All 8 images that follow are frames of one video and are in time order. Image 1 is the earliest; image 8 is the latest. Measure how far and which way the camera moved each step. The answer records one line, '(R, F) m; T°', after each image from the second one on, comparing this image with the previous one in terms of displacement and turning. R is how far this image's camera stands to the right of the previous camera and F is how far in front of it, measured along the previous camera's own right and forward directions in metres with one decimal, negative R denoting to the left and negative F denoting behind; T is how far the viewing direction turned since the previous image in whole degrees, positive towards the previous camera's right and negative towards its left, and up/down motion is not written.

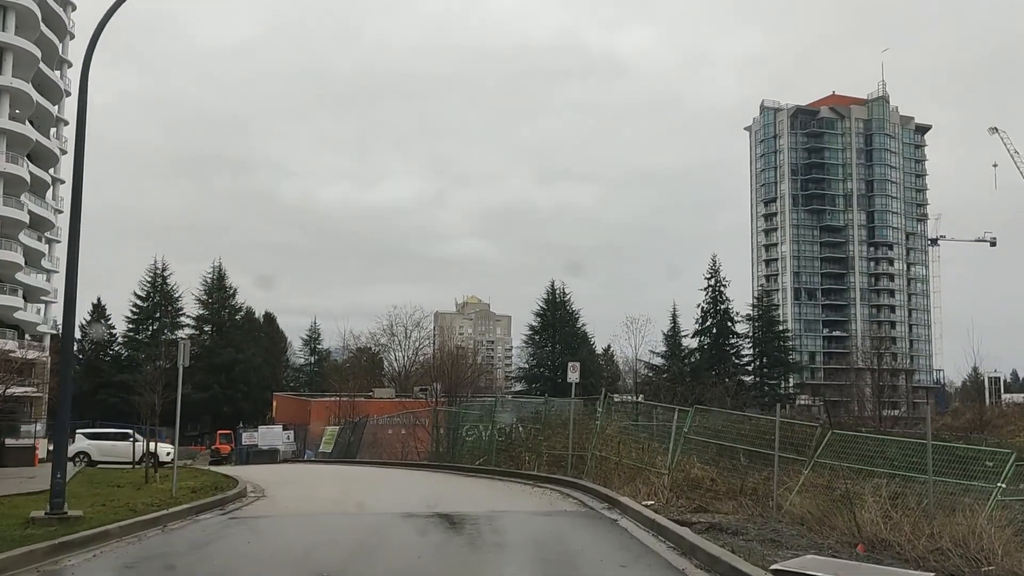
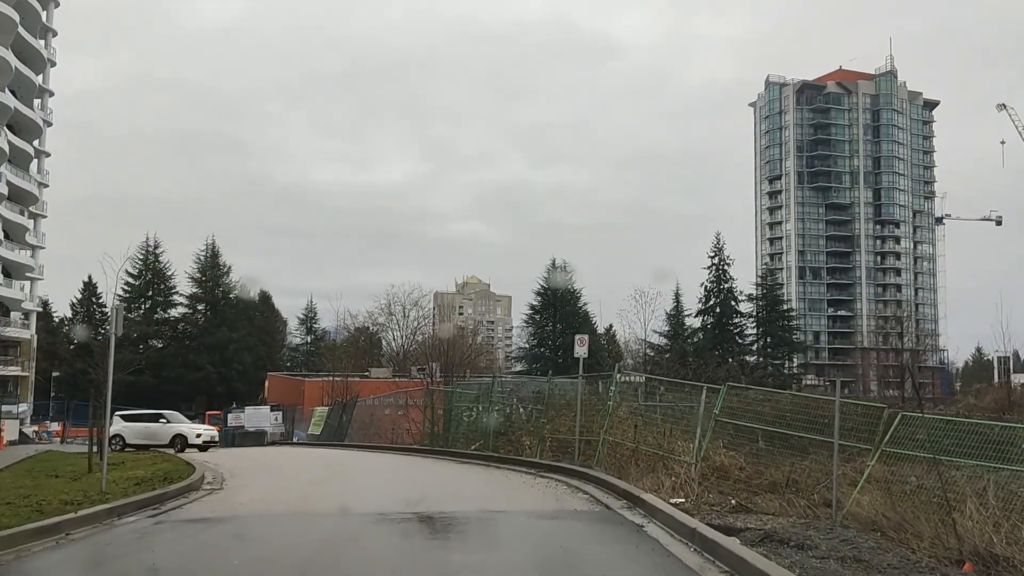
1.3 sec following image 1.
(0.0, +1.9) m; 0°
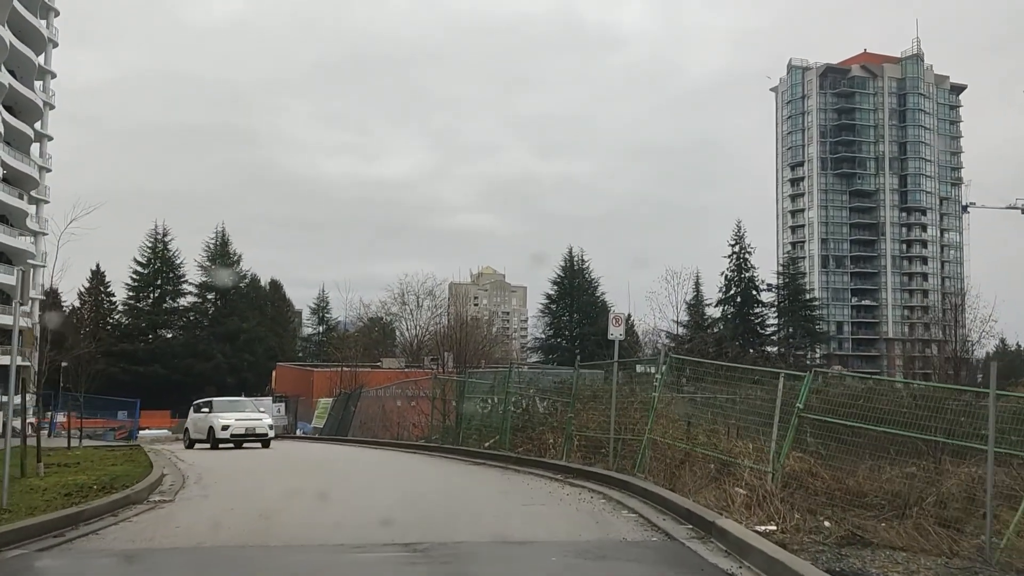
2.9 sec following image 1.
(-0.1, +2.2) m; -1°
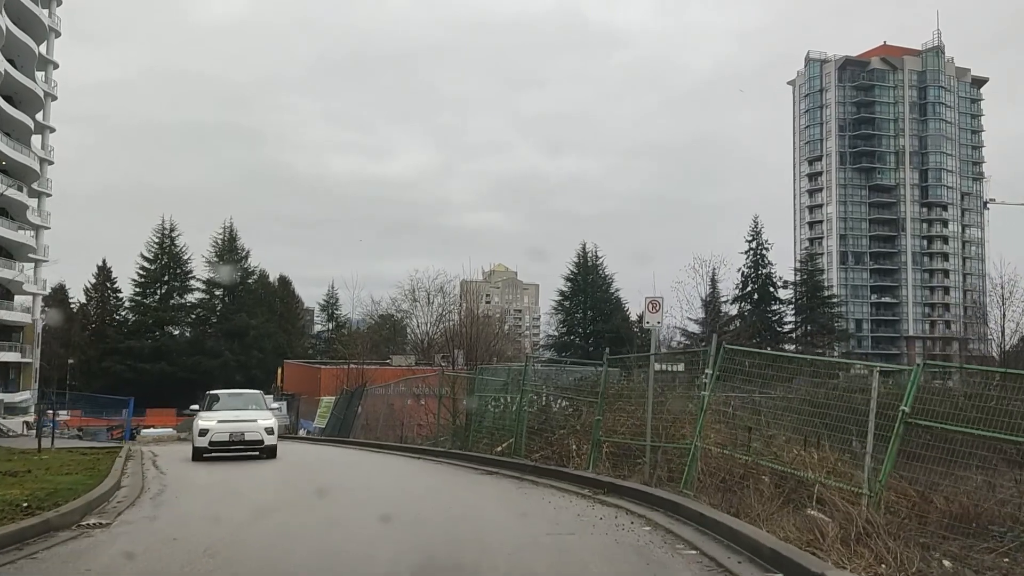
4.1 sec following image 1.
(-0.1, +1.7) m; -1°
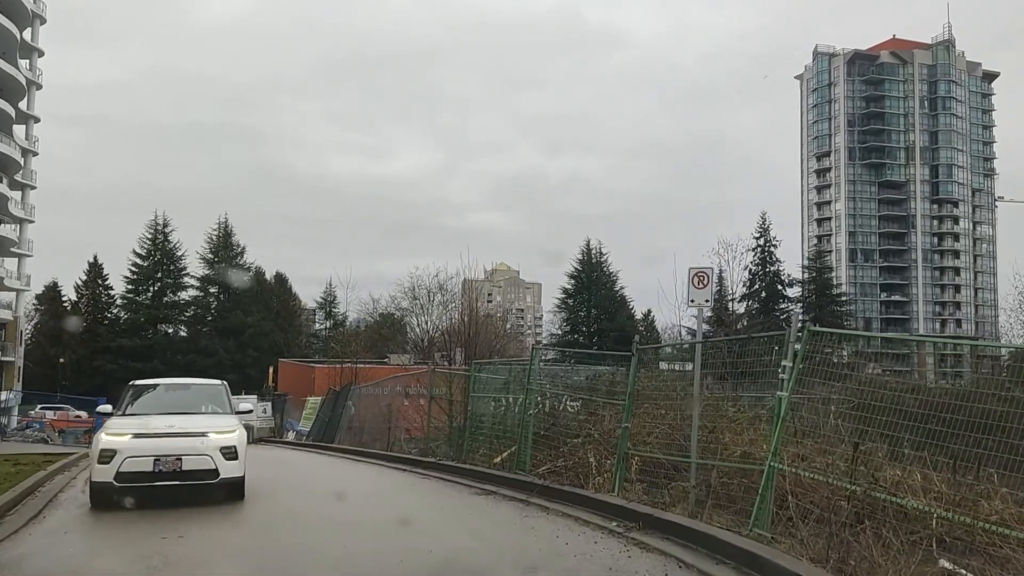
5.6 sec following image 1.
(0.0, +2.2) m; 0°
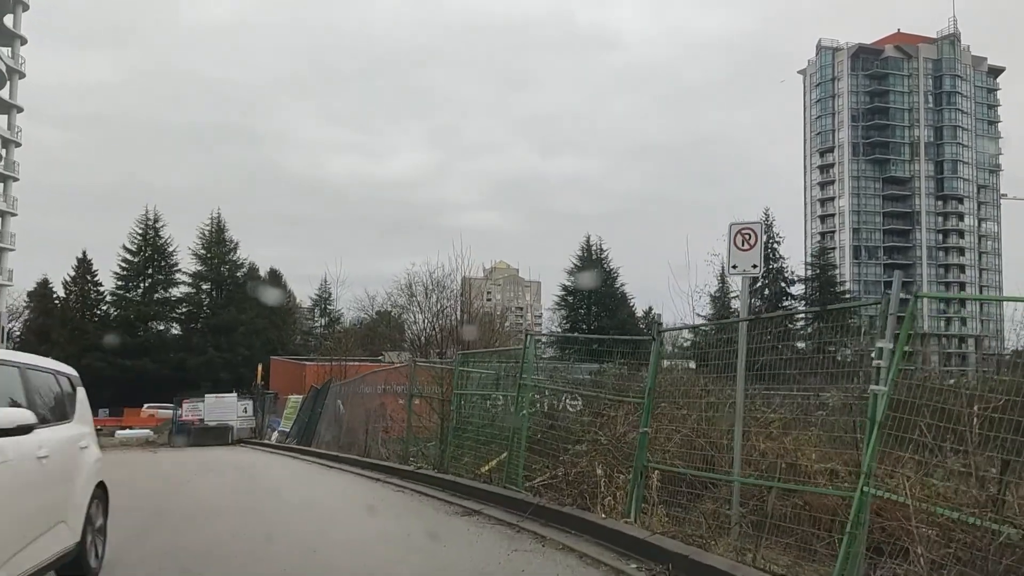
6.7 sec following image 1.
(+0.1, +1.7) m; 0°
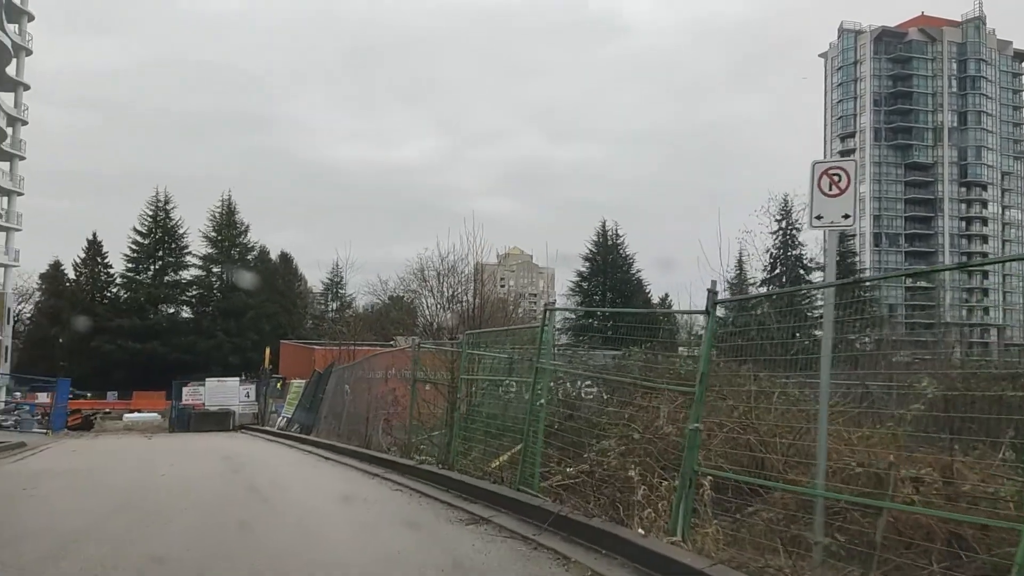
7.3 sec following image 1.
(0.0, +1.2) m; -1°
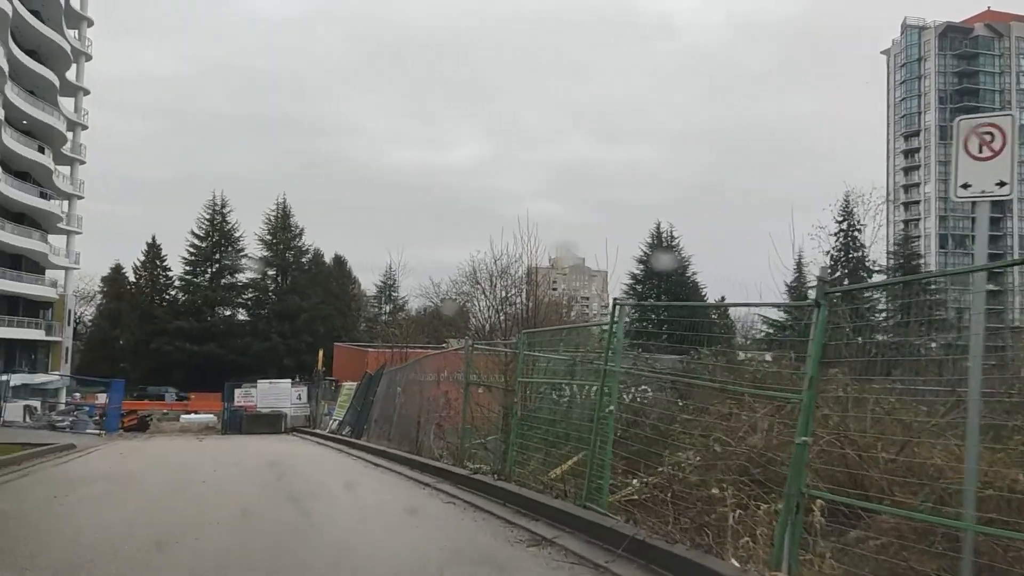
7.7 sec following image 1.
(-0.1, +0.7) m; -3°
